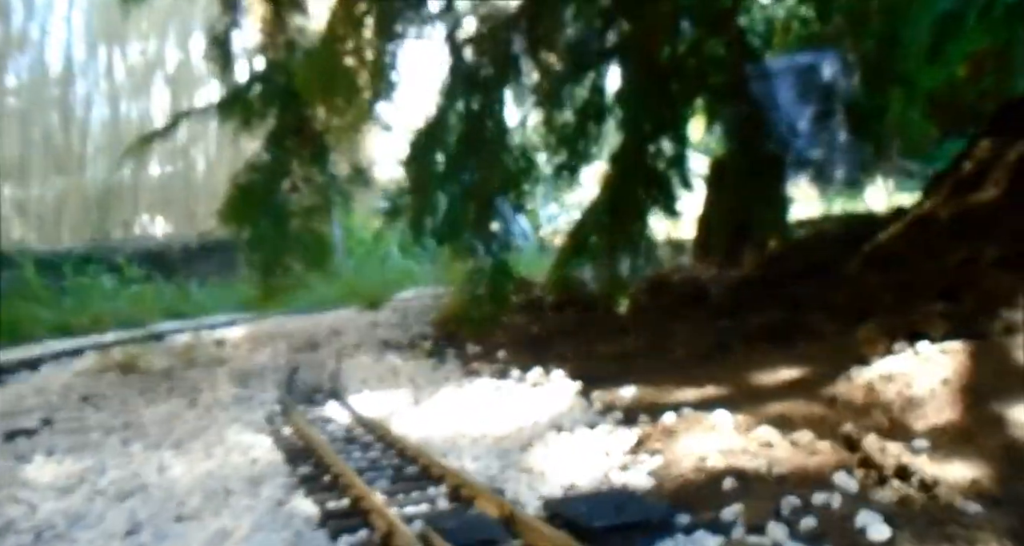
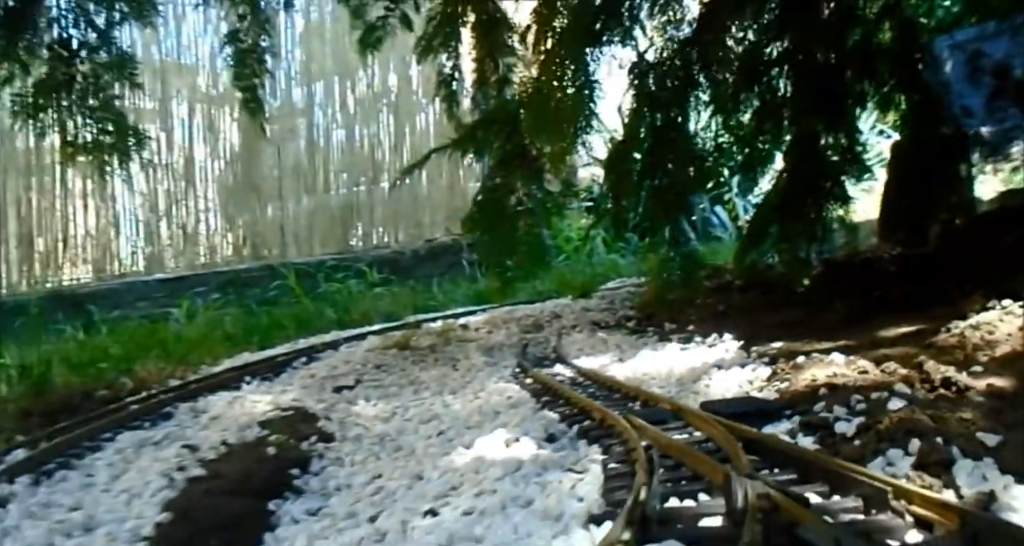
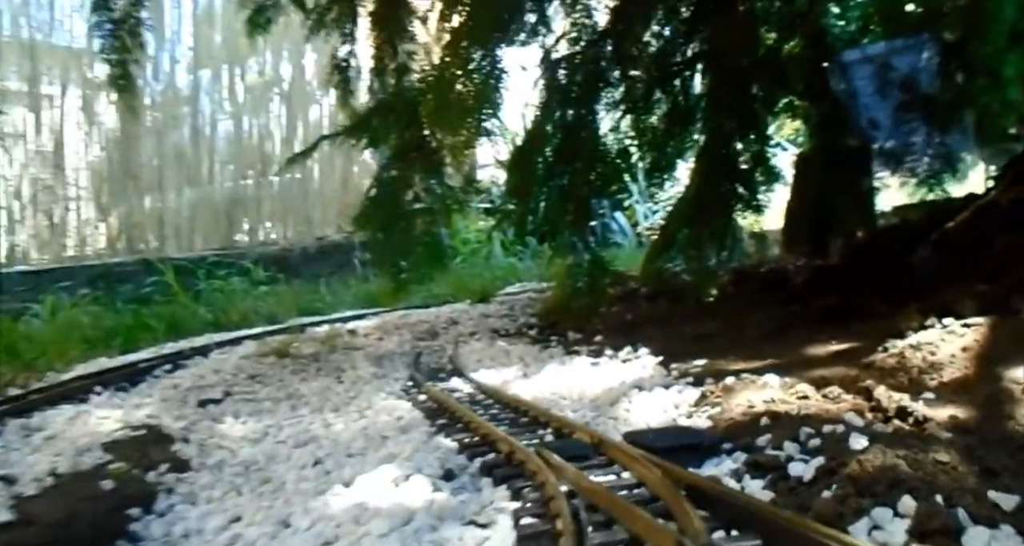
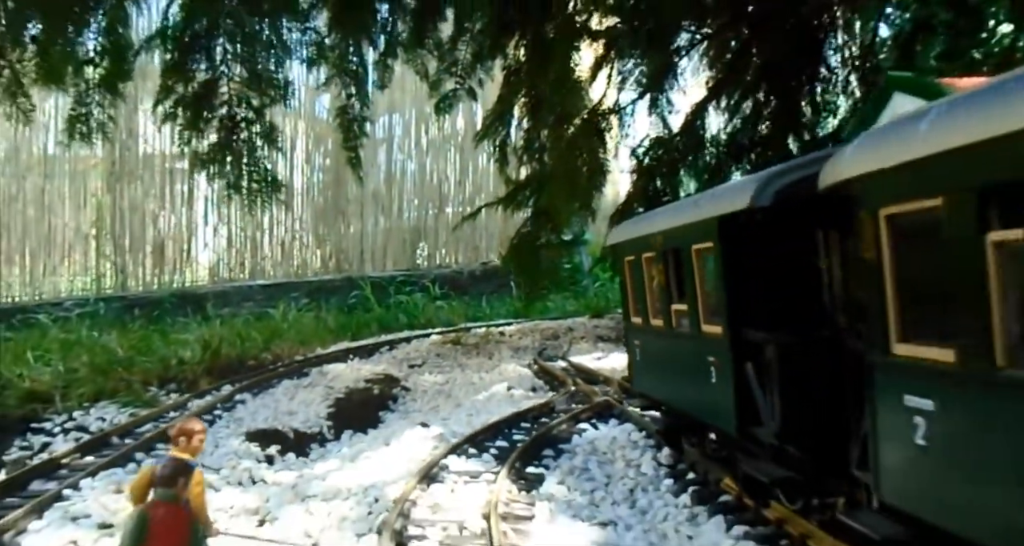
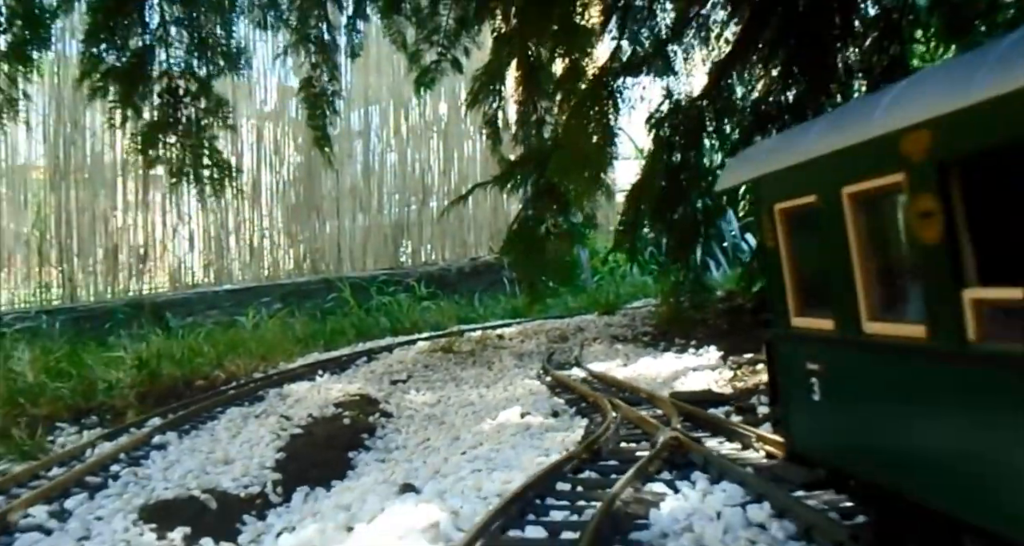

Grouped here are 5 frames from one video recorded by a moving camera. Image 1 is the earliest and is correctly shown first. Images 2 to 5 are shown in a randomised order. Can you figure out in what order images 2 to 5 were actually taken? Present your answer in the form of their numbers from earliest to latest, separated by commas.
3, 2, 5, 4
